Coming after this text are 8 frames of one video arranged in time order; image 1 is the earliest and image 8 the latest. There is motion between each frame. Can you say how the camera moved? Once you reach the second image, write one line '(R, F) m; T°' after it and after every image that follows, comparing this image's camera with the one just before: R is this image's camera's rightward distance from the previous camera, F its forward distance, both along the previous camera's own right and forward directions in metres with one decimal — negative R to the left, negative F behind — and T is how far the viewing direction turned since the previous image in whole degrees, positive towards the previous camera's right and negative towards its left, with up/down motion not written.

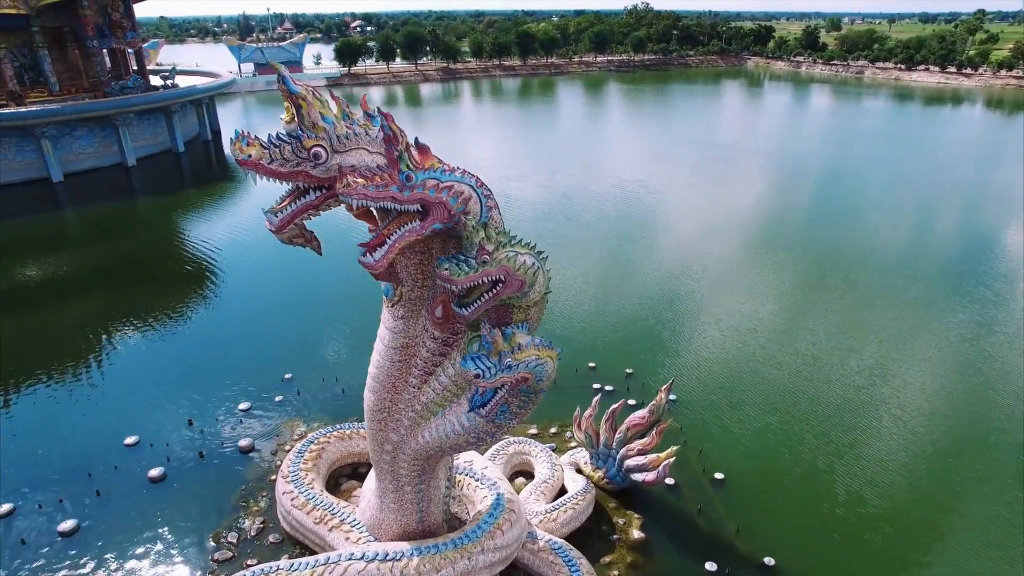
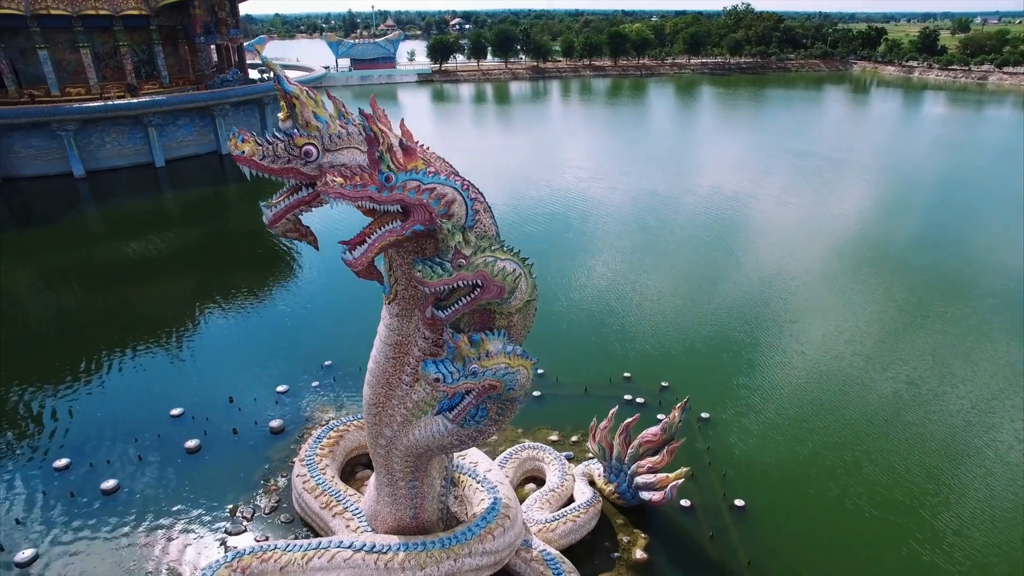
(+0.8, +0.1) m; -8°
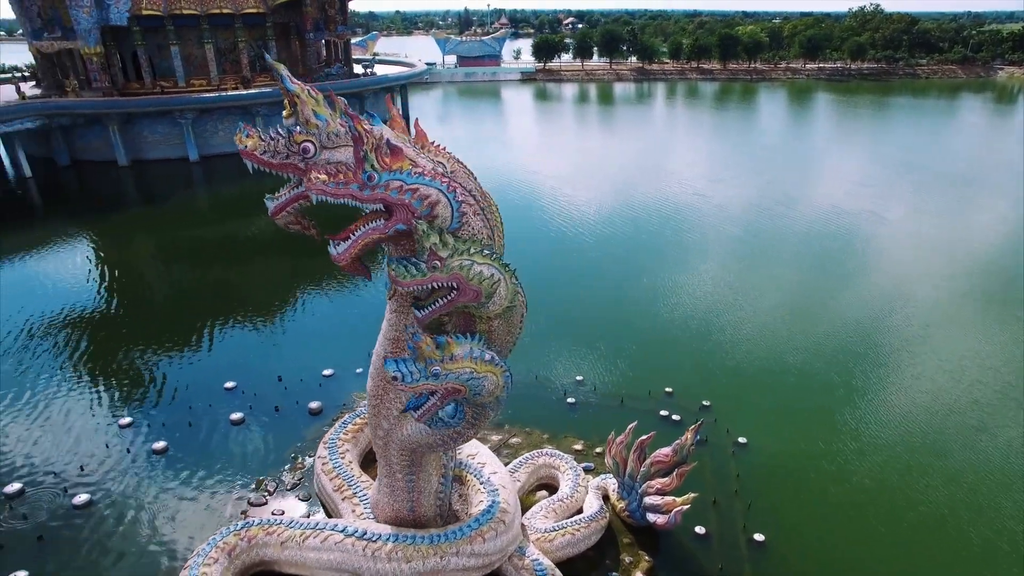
(+0.9, +0.1) m; -9°
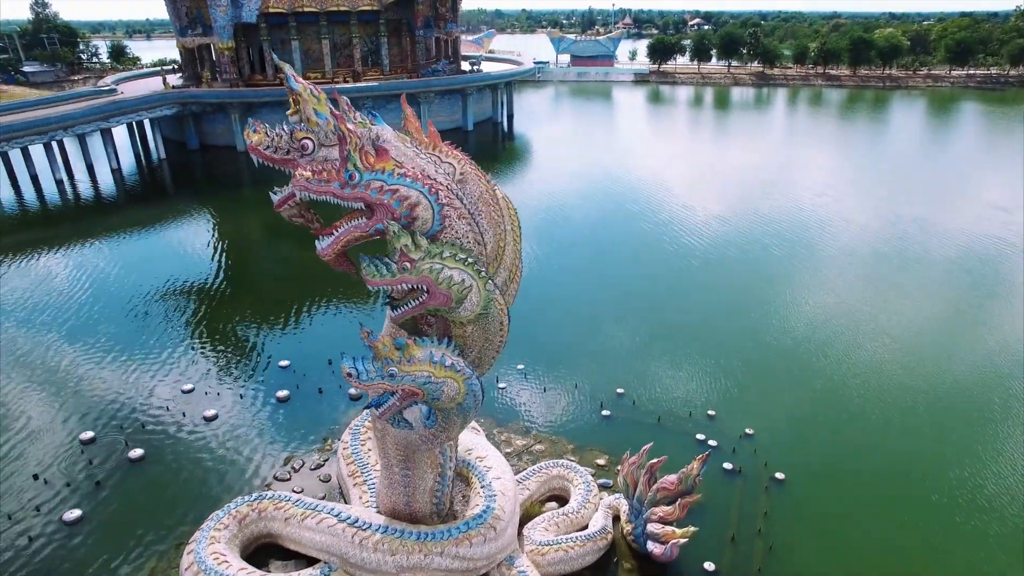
(+1.0, +0.2) m; -10°
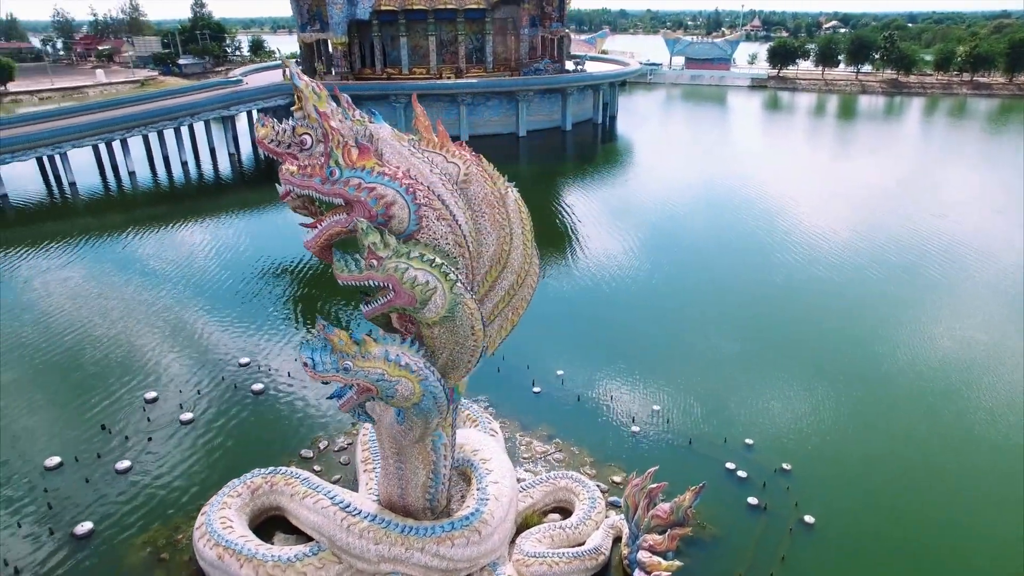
(+1.0, +0.2) m; -10°
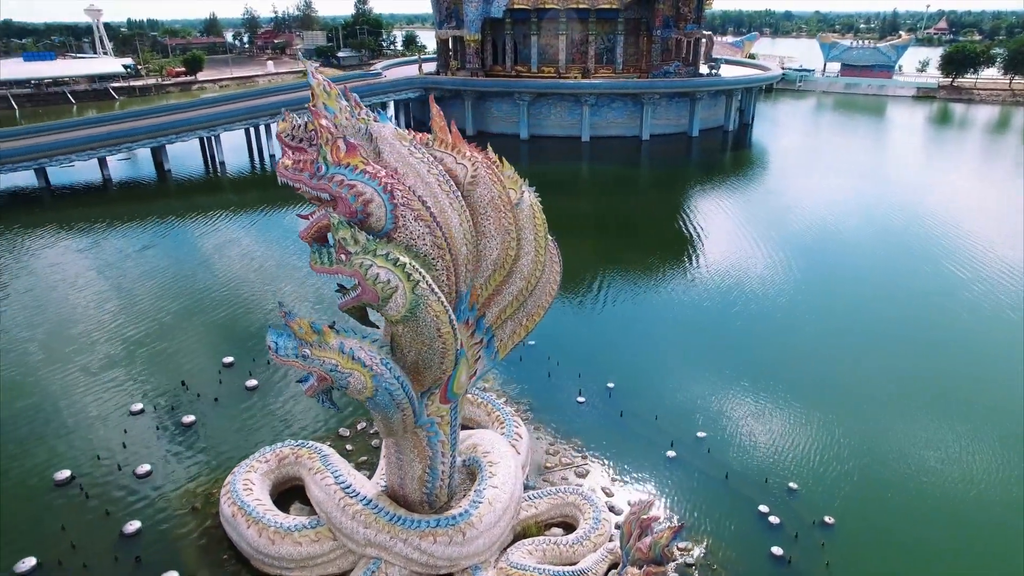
(+1.3, +0.2) m; -12°
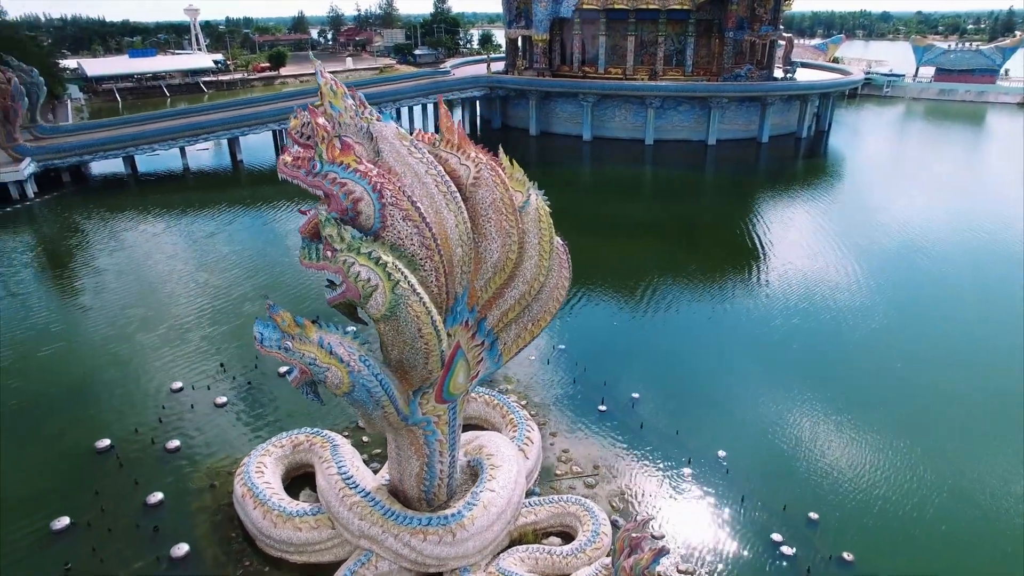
(+0.7, +0.1) m; -6°
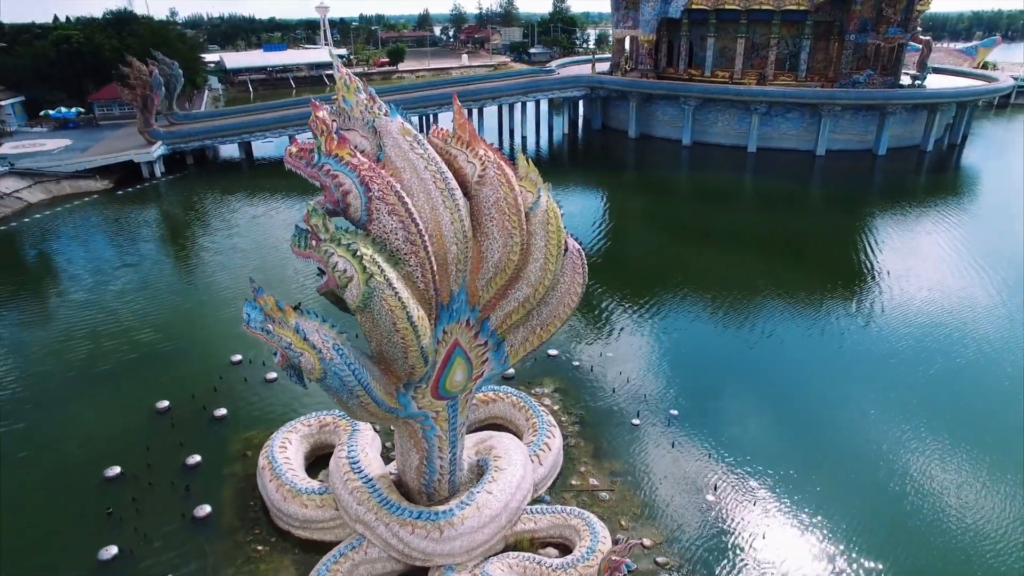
(+1.0, +0.2) m; -10°
